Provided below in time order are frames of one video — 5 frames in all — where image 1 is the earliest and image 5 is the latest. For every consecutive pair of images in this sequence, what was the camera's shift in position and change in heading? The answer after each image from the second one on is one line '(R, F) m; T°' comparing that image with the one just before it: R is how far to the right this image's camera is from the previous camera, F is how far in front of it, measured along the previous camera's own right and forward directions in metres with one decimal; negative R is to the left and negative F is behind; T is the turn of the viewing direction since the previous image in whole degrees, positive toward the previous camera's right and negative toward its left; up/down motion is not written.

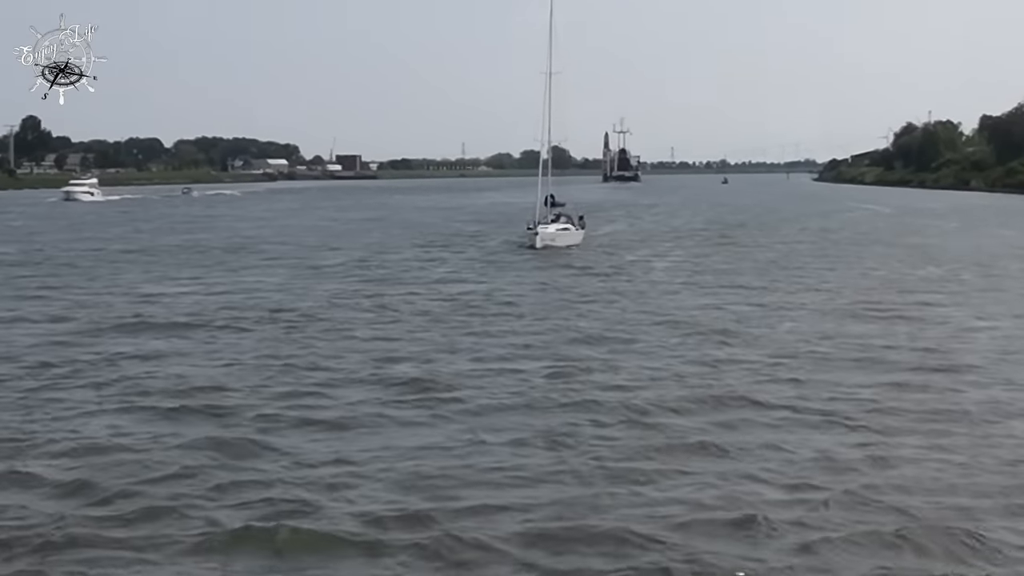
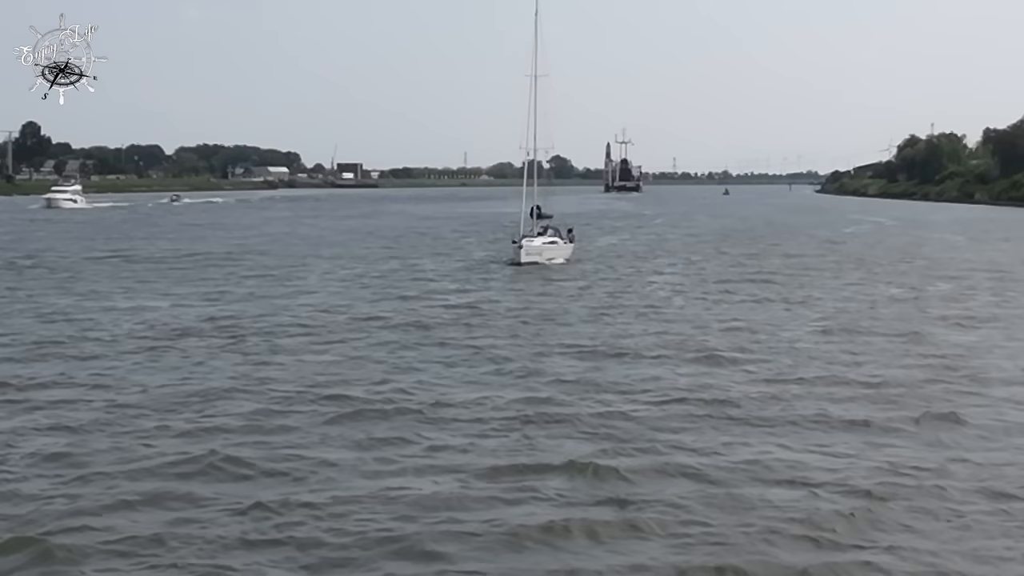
(+0.1, +0.8) m; 0°
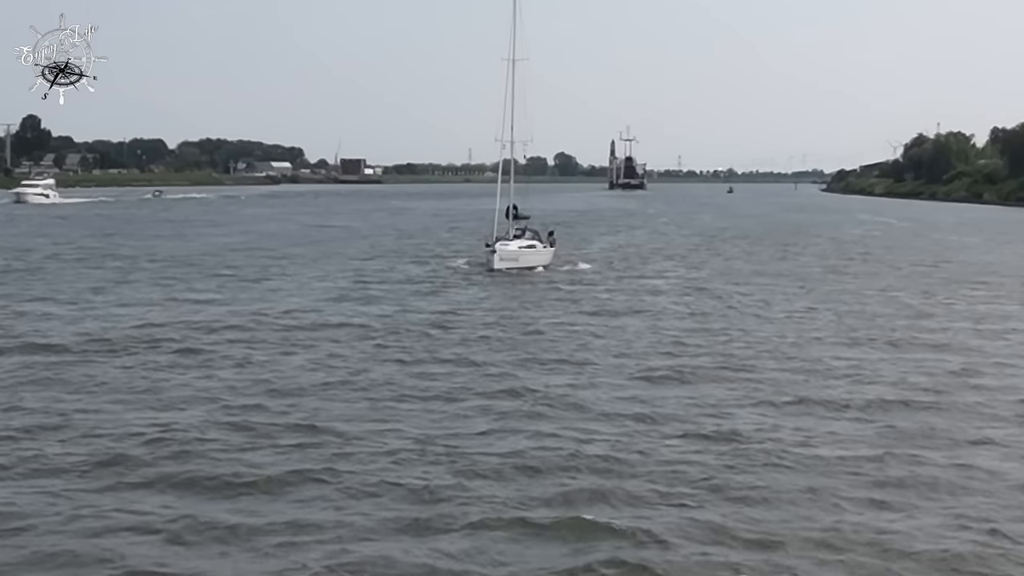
(+0.2, +1.3) m; 0°
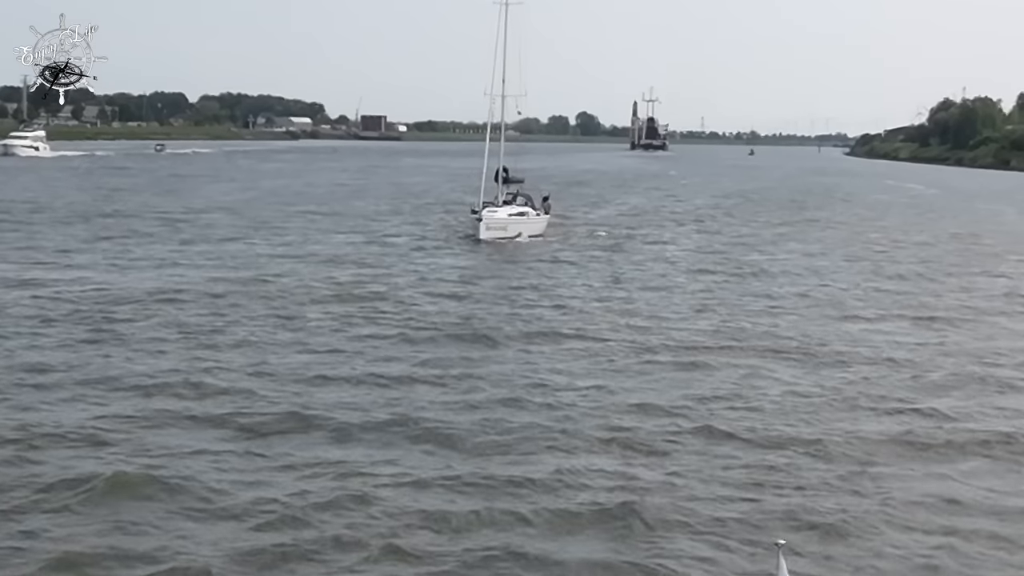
(+0.2, +0.9) m; -1°
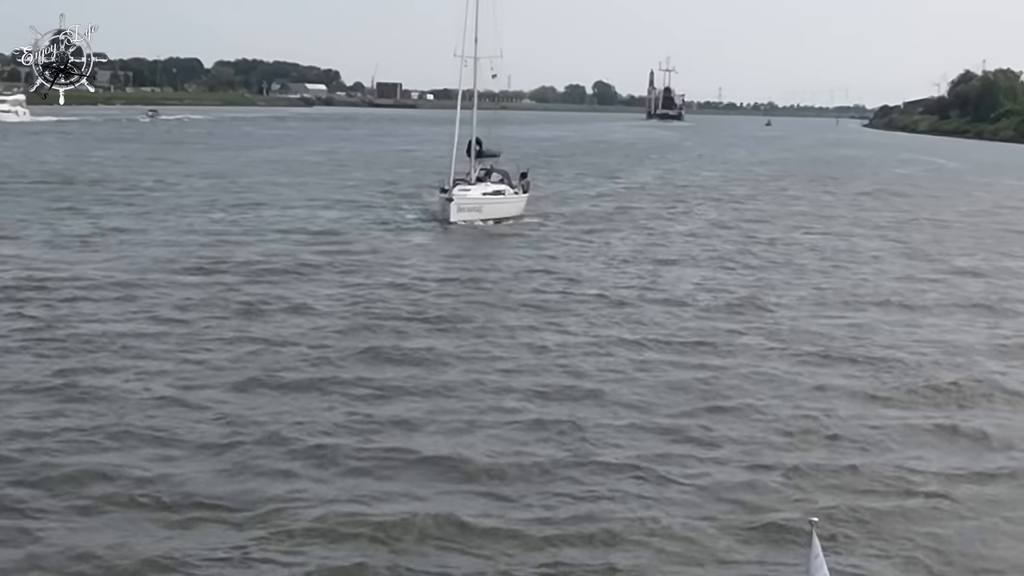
(+0.2, +0.8) m; -1°
